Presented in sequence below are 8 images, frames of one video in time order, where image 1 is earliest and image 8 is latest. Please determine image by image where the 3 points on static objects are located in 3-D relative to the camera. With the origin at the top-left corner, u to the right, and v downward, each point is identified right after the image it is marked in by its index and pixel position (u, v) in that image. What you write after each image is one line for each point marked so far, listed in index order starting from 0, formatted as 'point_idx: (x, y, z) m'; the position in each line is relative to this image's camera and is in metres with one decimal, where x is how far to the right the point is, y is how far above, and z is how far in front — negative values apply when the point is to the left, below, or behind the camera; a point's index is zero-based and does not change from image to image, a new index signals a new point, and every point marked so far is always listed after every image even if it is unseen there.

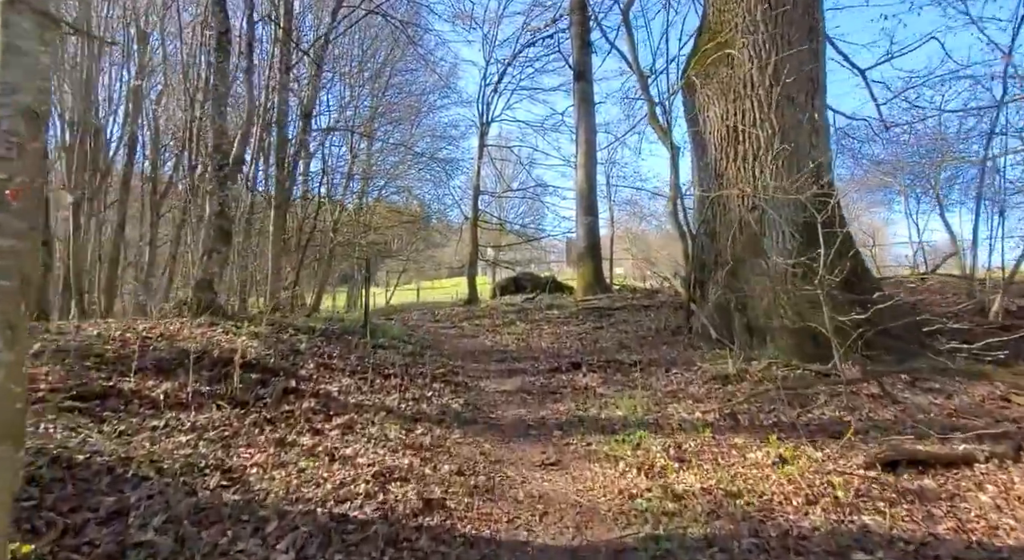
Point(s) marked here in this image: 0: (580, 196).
0: (+1.2, +1.5, +11.6) m
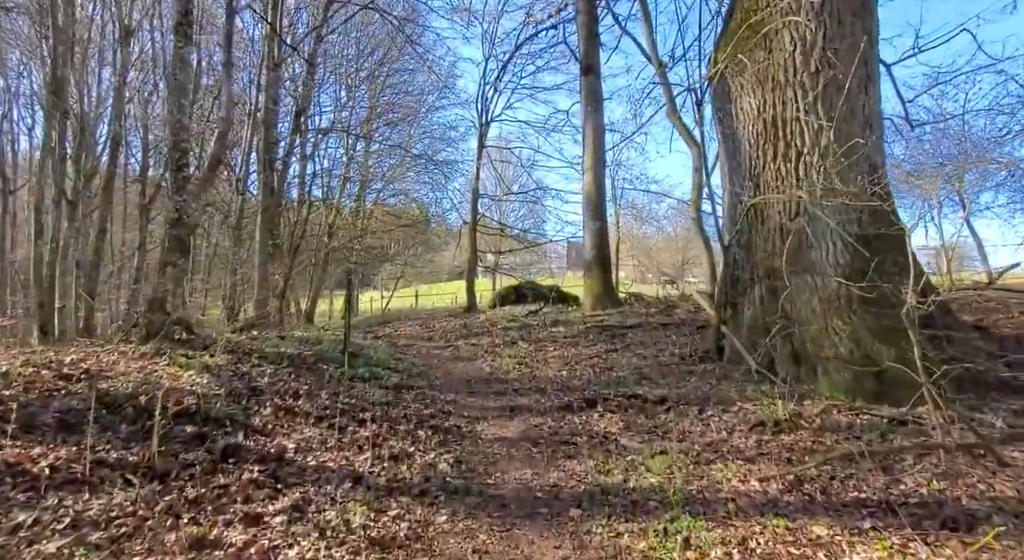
0: (+1.3, +1.3, +10.6) m
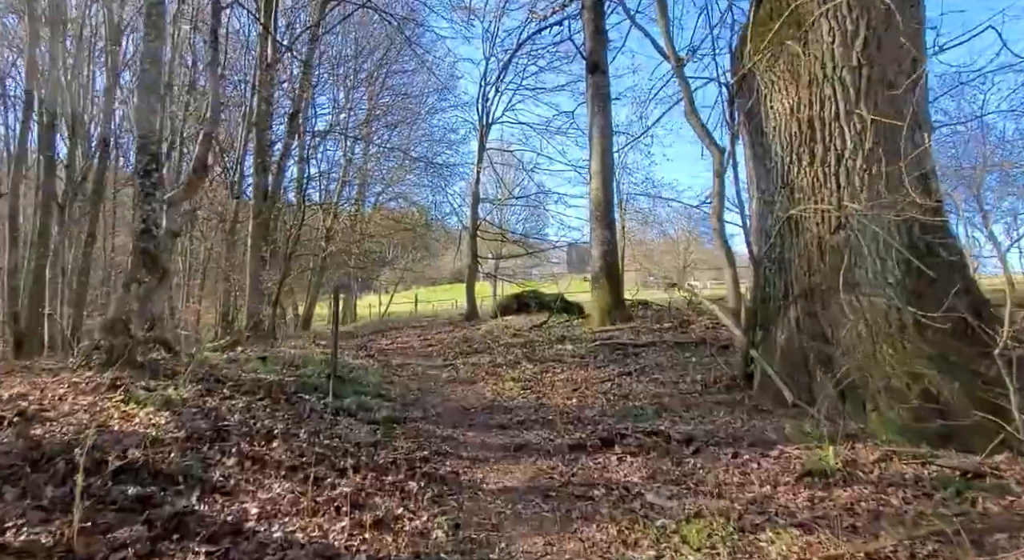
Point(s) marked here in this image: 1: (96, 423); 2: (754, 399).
0: (+1.3, +1.2, +10.0) m
1: (-2.6, -0.9, +3.9) m
2: (+2.1, -1.0, +5.3) m
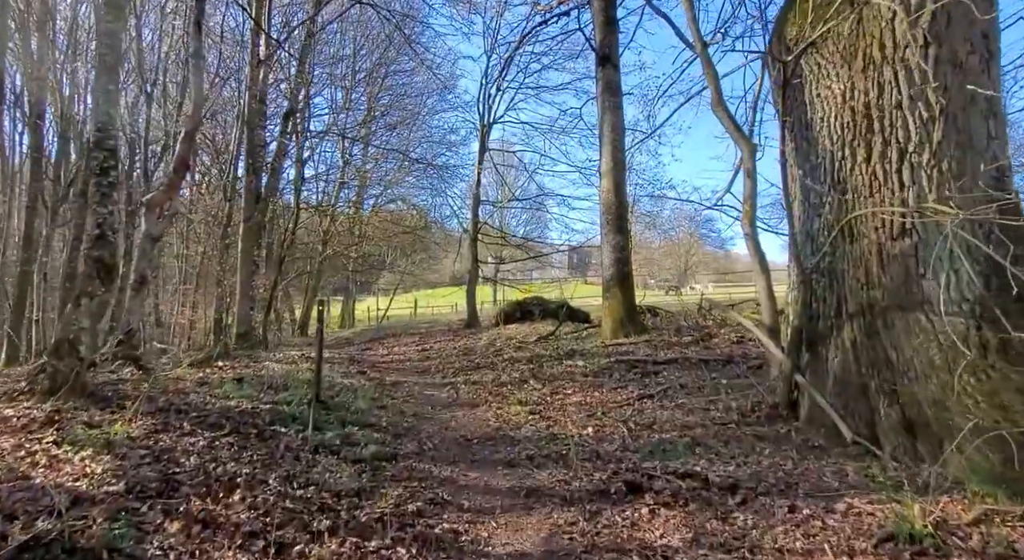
0: (+1.4, +1.0, +9.3) m
1: (-2.6, -1.0, +3.2) m
2: (+2.1, -1.1, +4.5) m
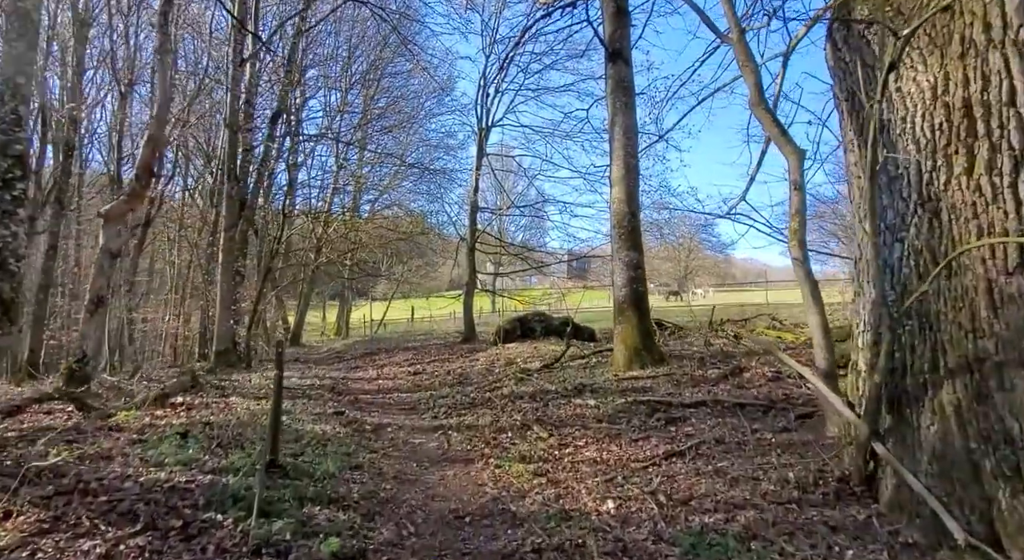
0: (+1.4, +0.8, +8.3) m
1: (-2.5, -1.2, +2.2) m
2: (+2.1, -1.4, +3.5) m
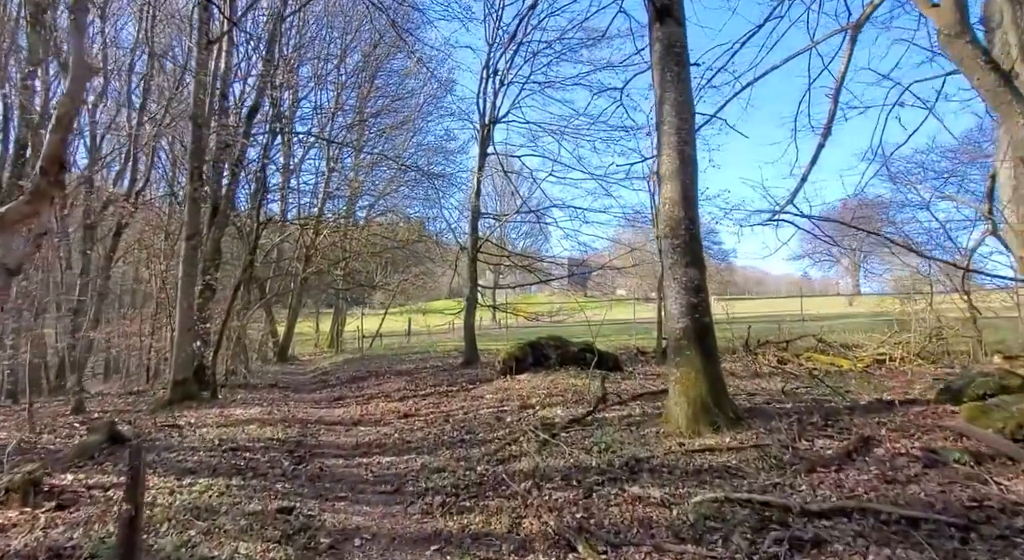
0: (+1.6, +0.5, +6.3) m
1: (-2.3, -1.4, +0.1) m
2: (+2.3, -1.6, +1.5) m
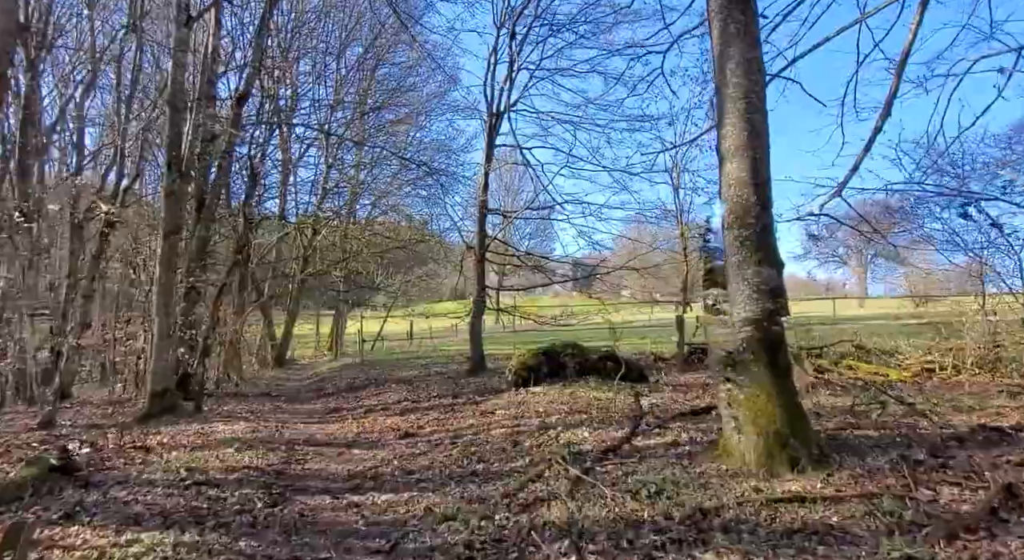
0: (+1.8, +0.5, +5.1) m
1: (-2.2, -1.4, -1.0) m
2: (+2.5, -1.6, +0.3) m
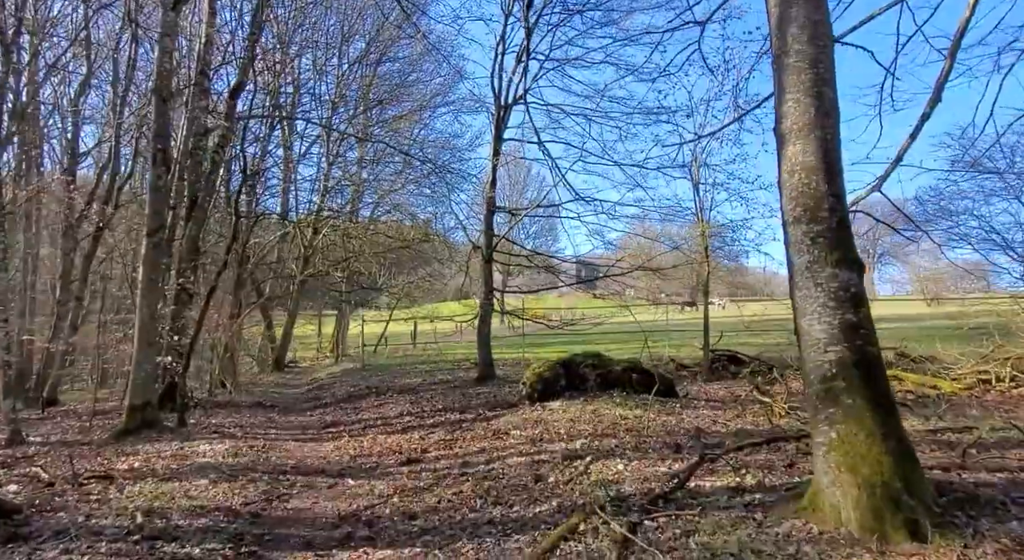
0: (+1.9, +0.5, +4.1) m
1: (-2.0, -1.5, -2.0) m
2: (+2.7, -1.6, -0.7) m
